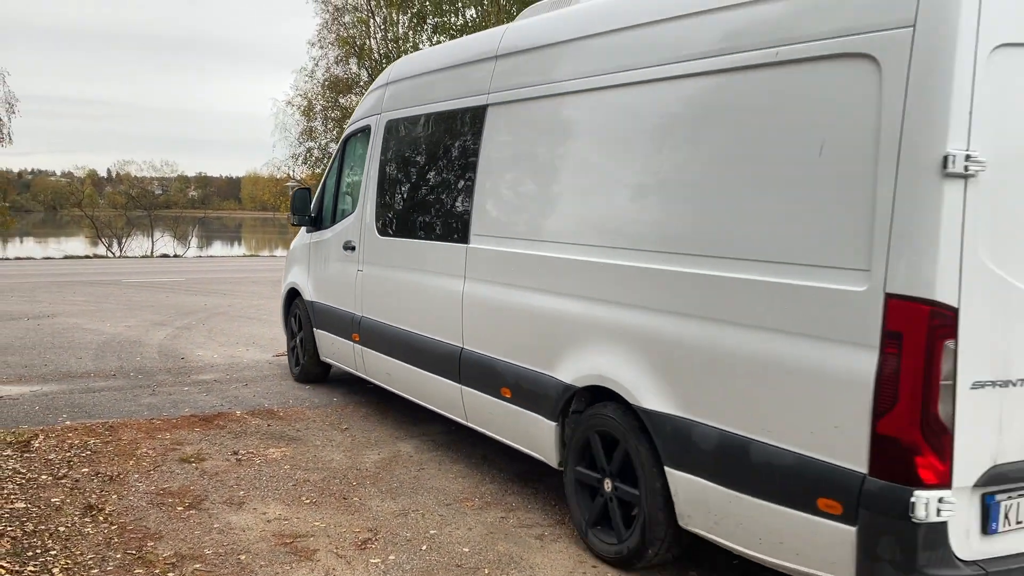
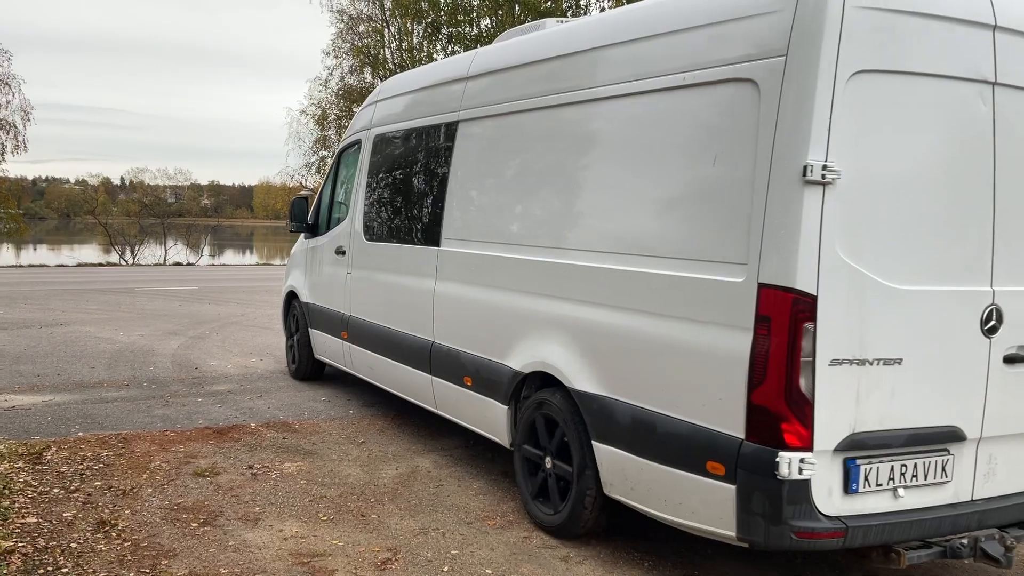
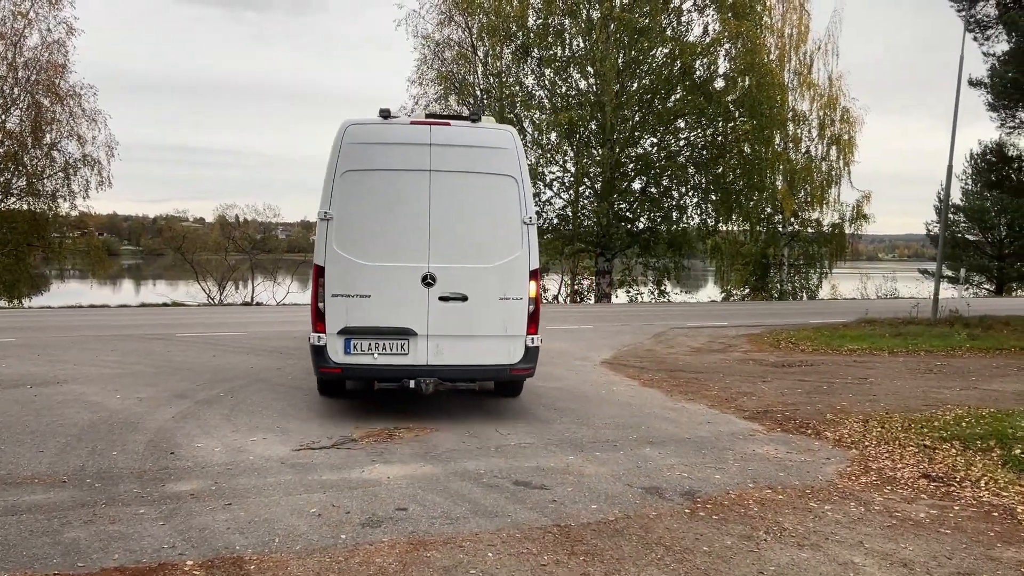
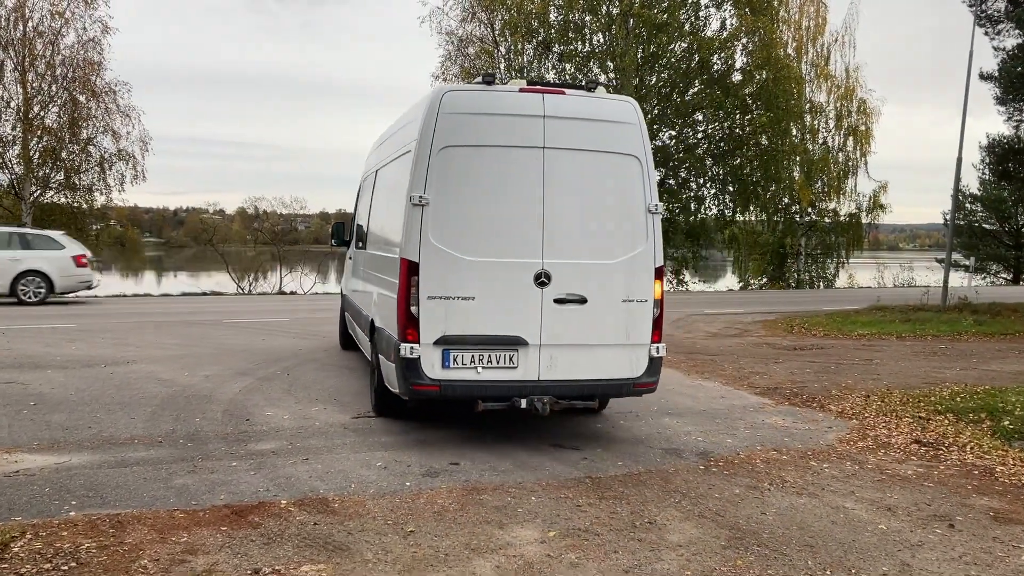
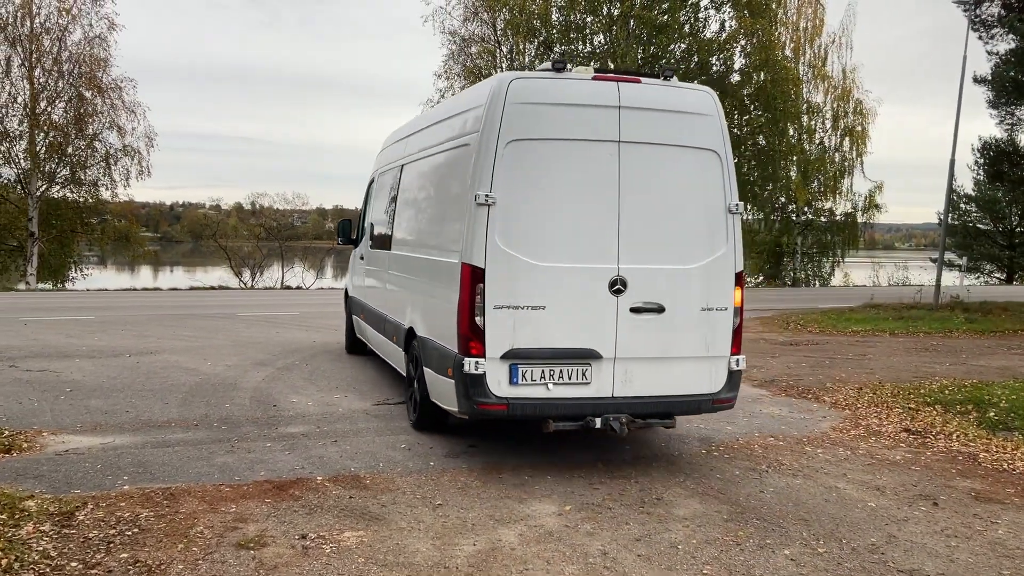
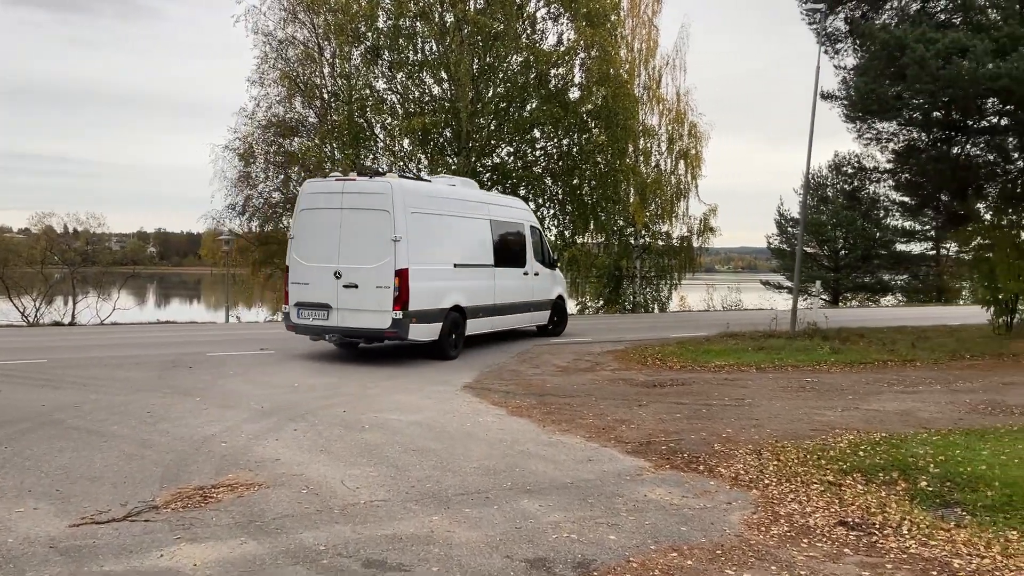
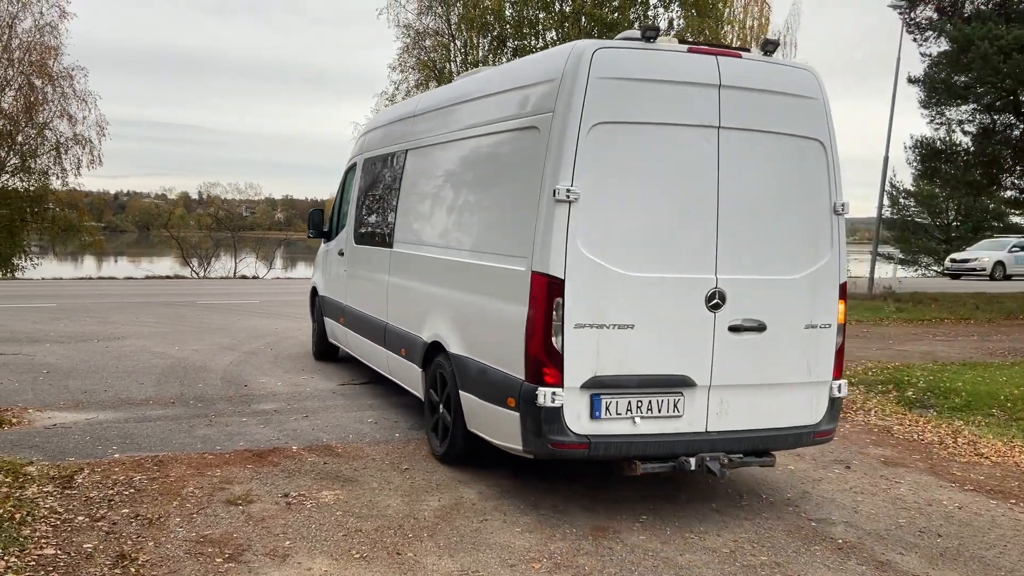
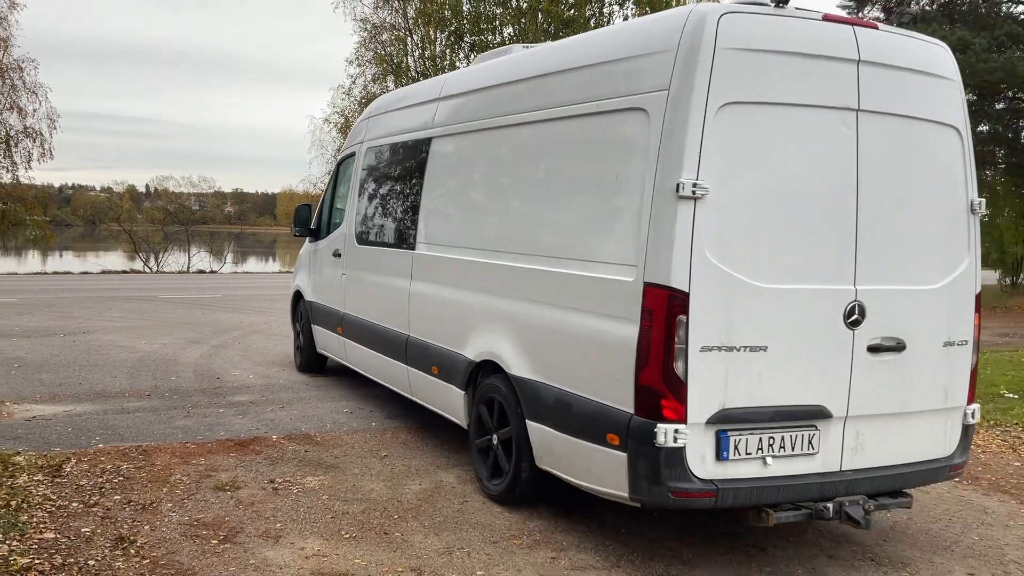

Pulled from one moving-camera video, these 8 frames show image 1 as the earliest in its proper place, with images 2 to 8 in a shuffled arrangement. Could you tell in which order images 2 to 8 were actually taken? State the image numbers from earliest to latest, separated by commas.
2, 8, 7, 5, 4, 3, 6
